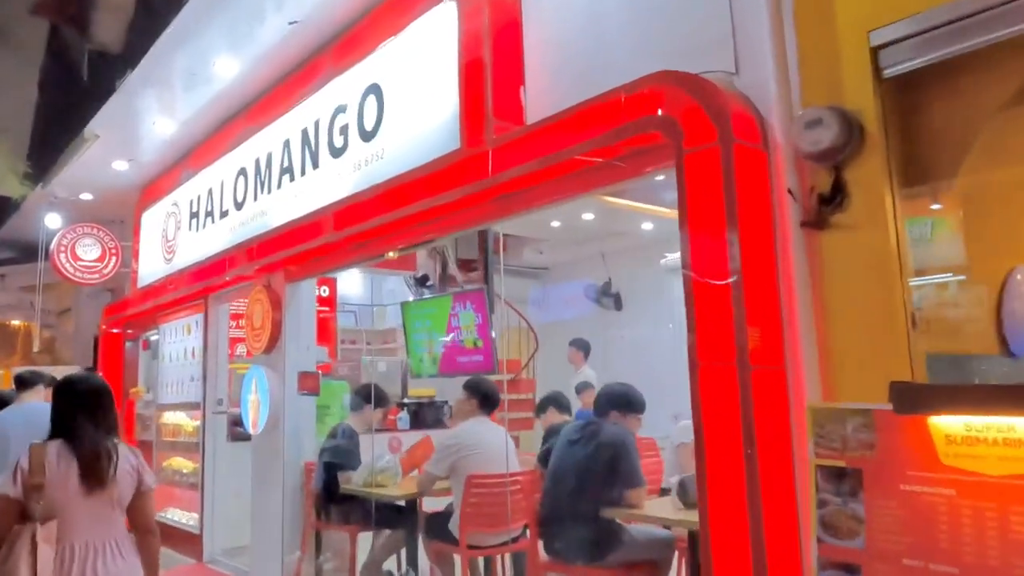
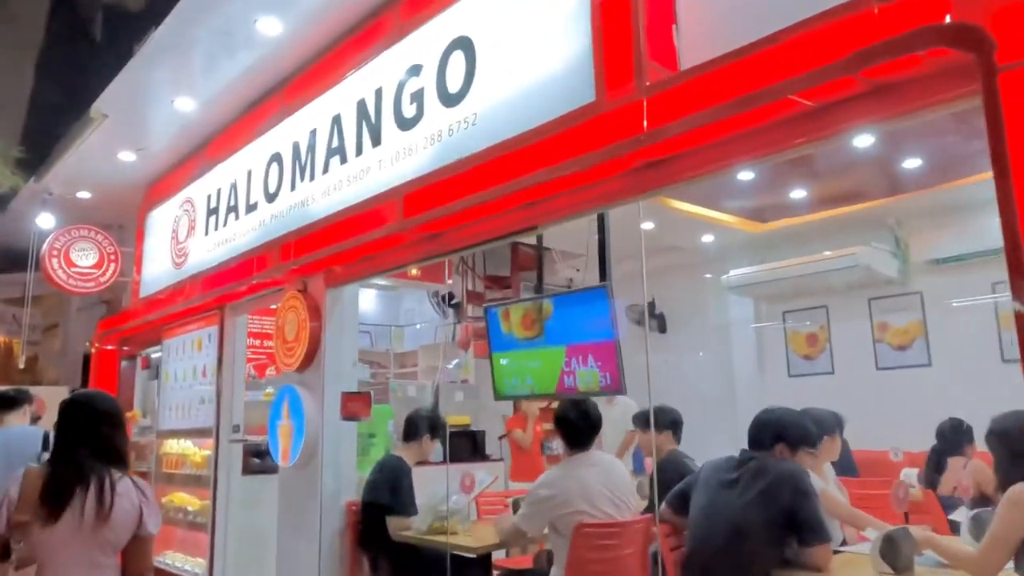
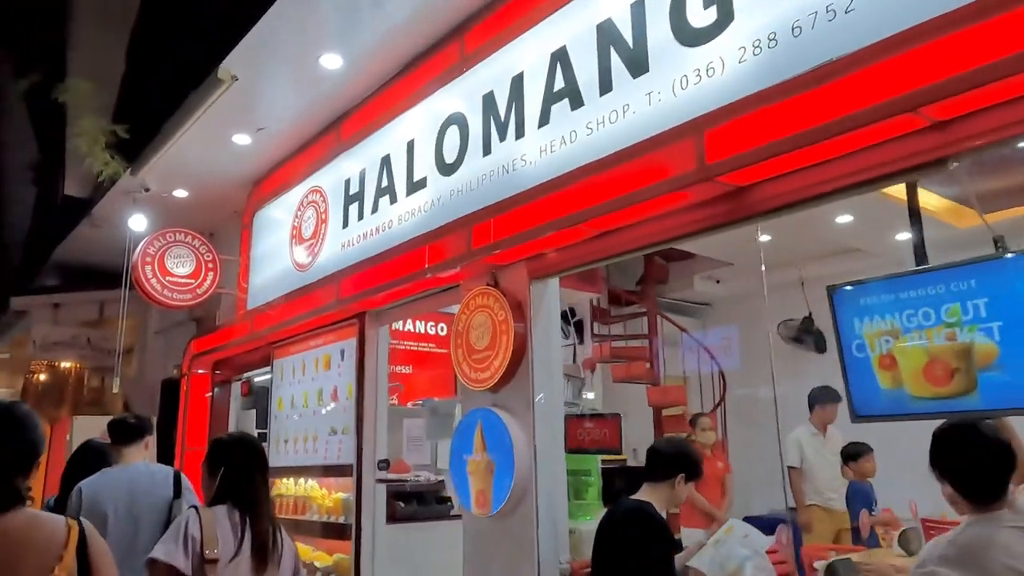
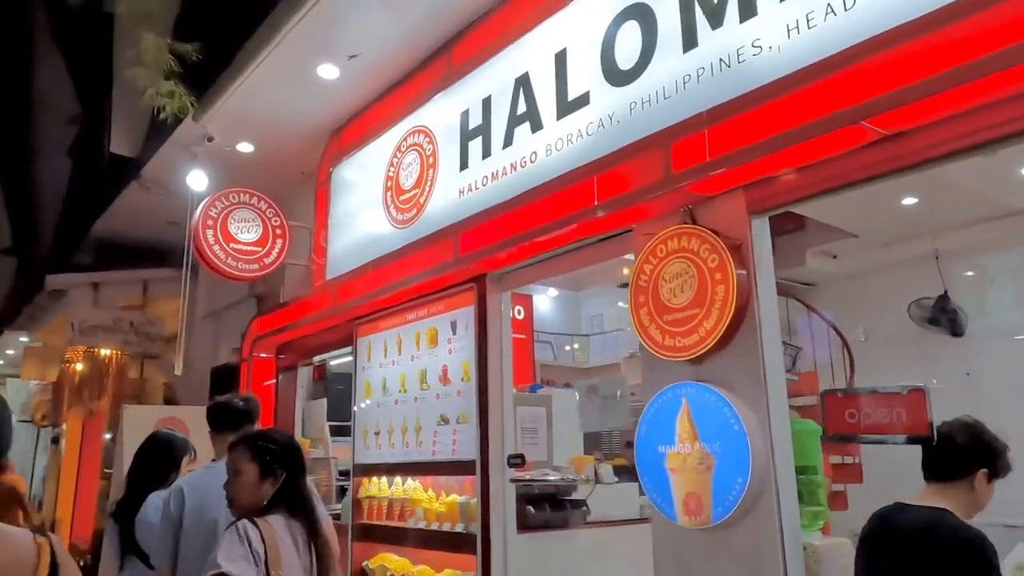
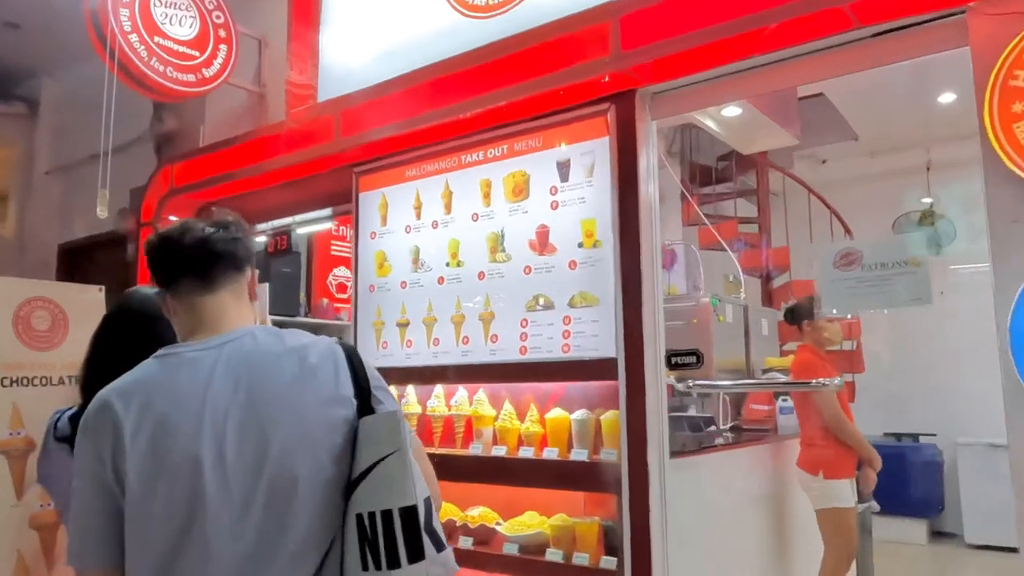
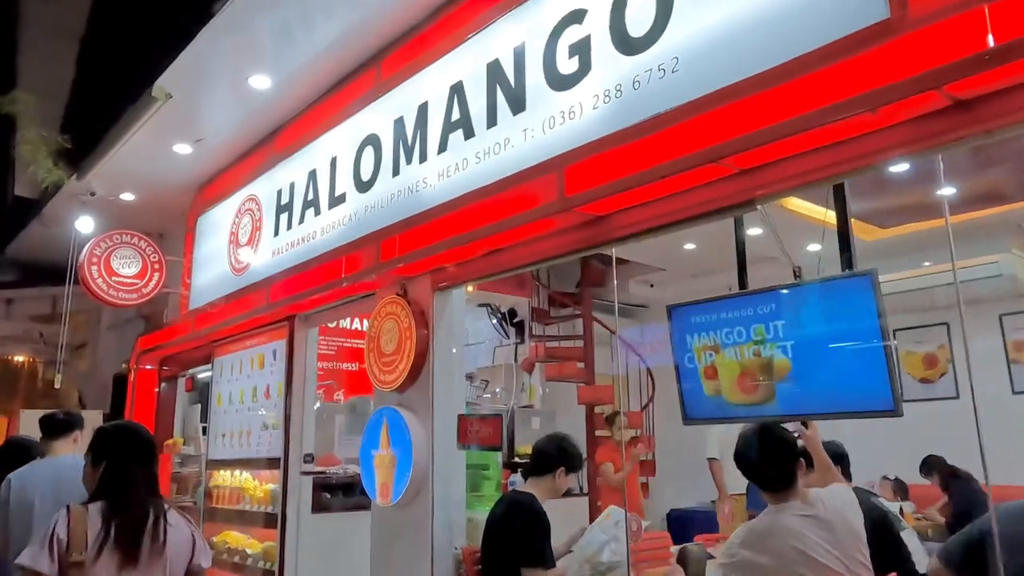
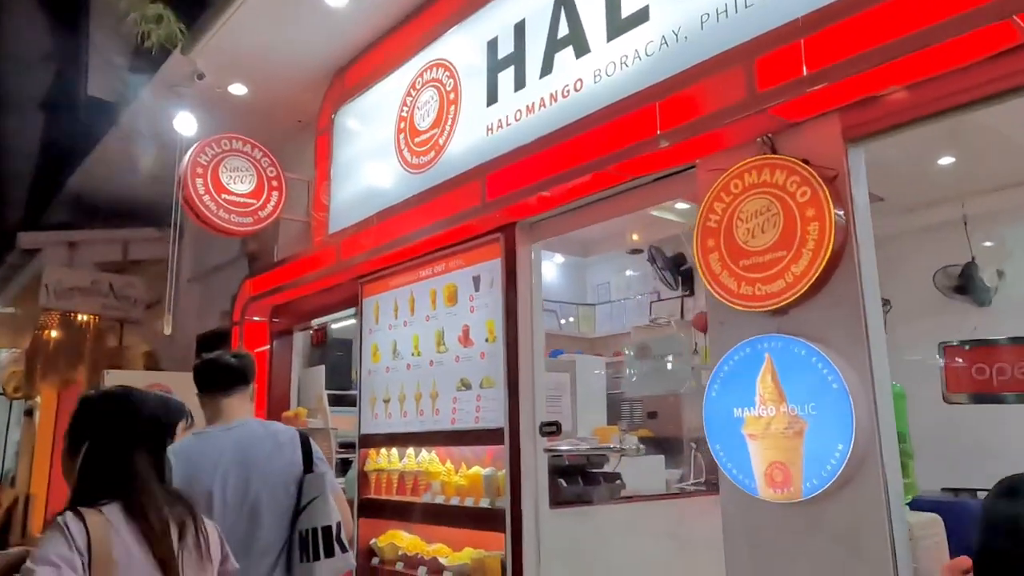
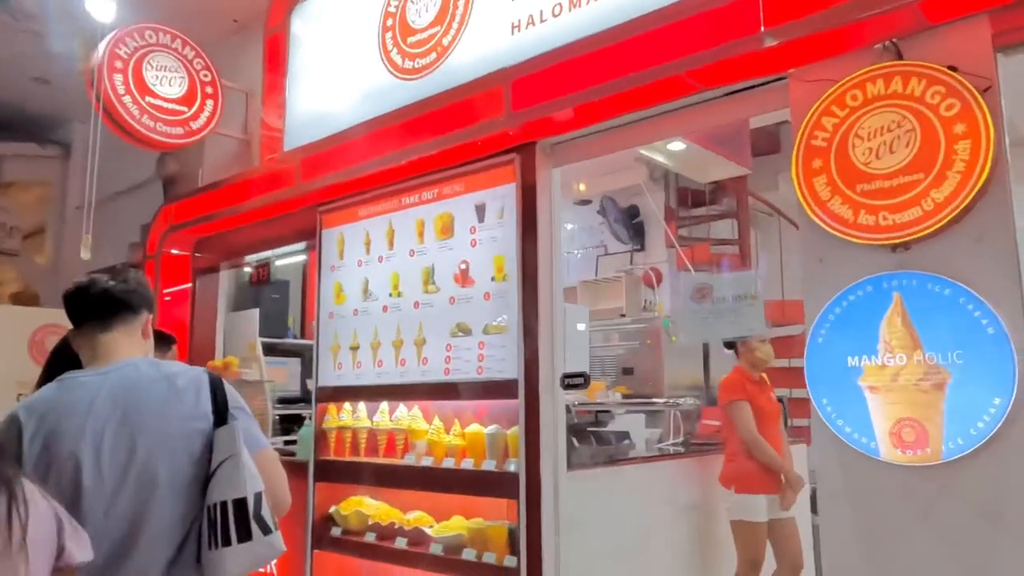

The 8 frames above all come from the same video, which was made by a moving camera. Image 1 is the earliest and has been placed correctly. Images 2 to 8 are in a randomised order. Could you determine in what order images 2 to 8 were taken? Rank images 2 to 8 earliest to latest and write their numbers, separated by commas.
2, 6, 3, 4, 7, 8, 5
